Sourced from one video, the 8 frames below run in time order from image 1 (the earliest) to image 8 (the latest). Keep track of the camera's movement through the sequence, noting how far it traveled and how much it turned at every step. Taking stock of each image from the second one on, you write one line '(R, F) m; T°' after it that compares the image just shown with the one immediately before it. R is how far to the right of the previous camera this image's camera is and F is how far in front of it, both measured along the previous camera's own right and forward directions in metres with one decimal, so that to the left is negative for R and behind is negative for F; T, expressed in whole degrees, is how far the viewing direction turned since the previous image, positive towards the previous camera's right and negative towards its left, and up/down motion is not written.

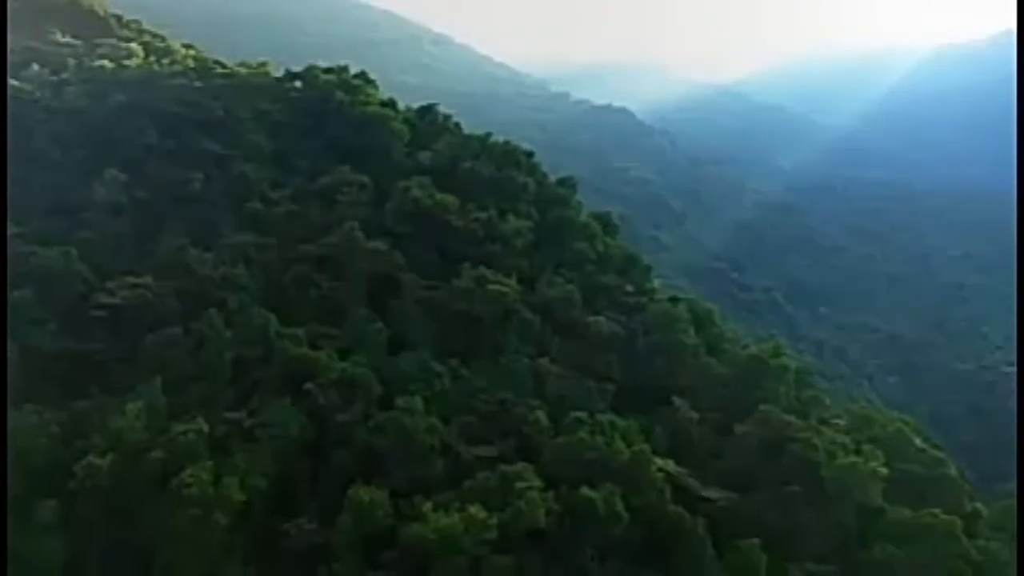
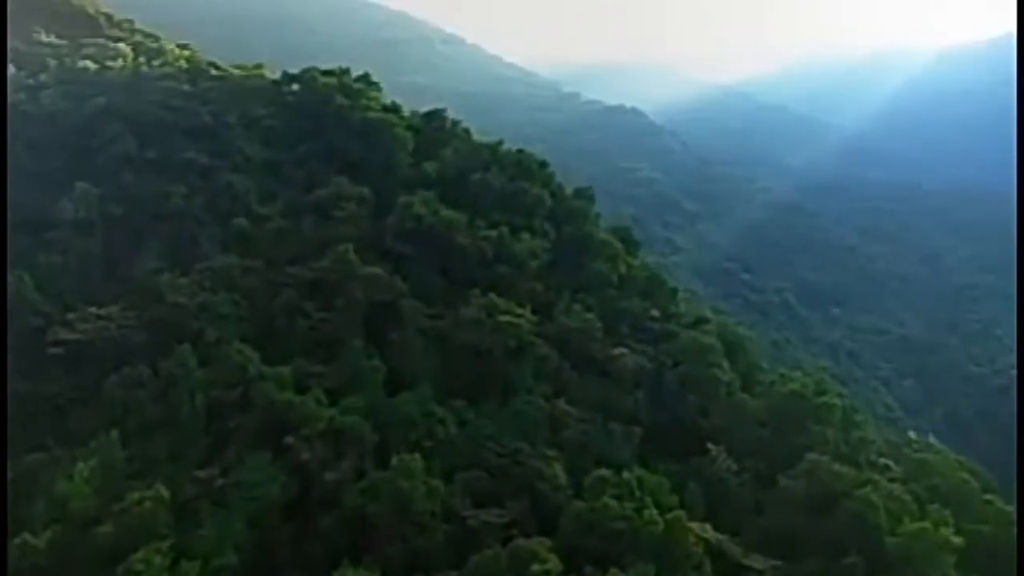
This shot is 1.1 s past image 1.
(0.0, +1.7) m; 0°
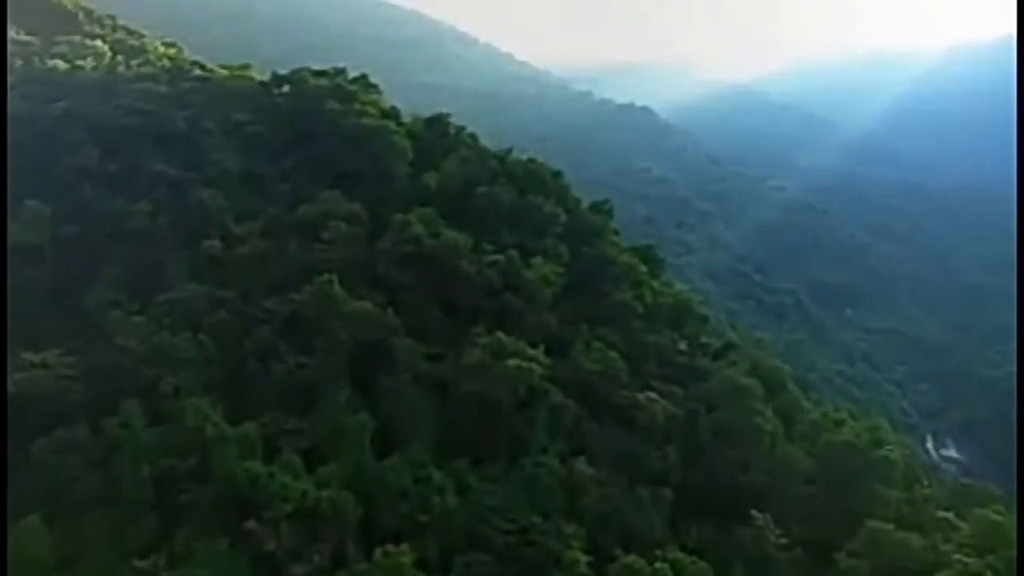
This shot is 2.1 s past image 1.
(0.0, +2.0) m; 0°
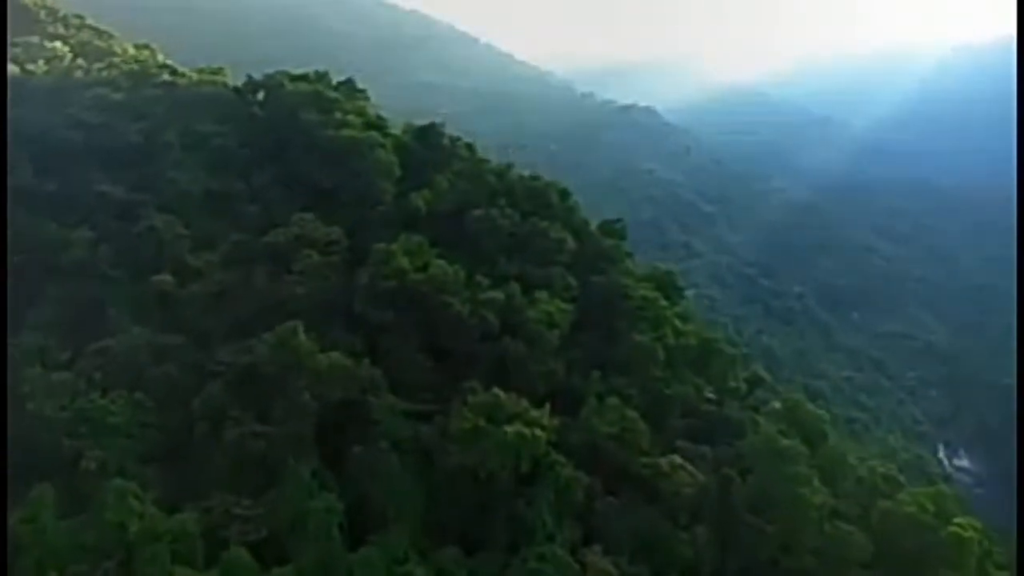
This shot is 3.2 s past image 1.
(0.0, +2.0) m; 0°
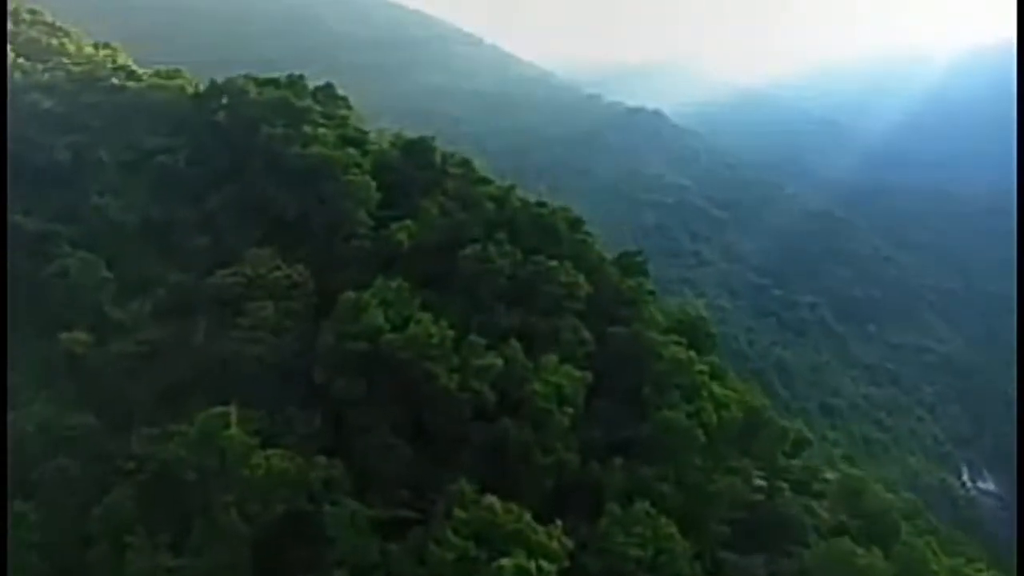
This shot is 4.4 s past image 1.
(0.0, +2.5) m; 0°
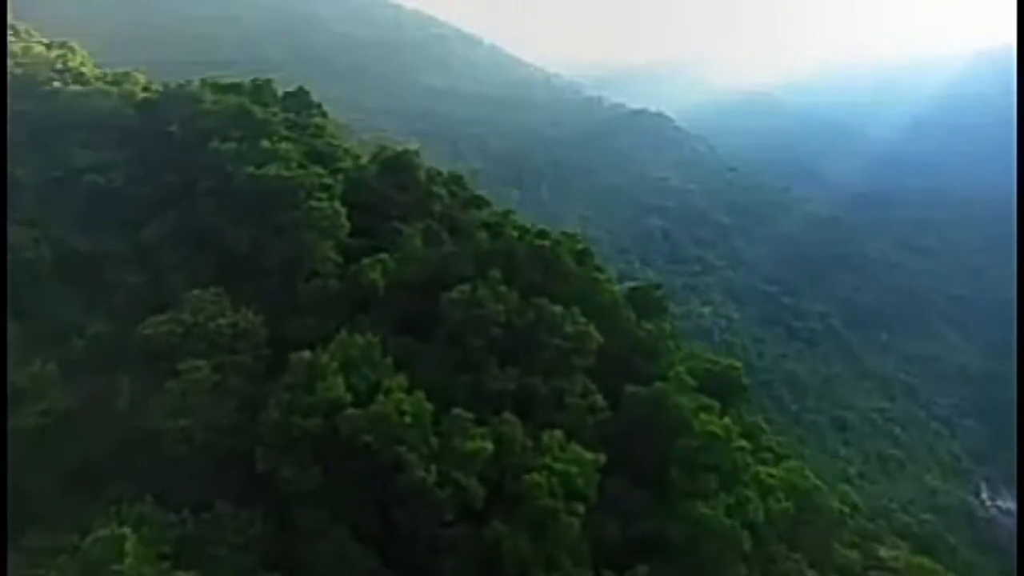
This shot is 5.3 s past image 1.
(0.0, +2.0) m; 0°
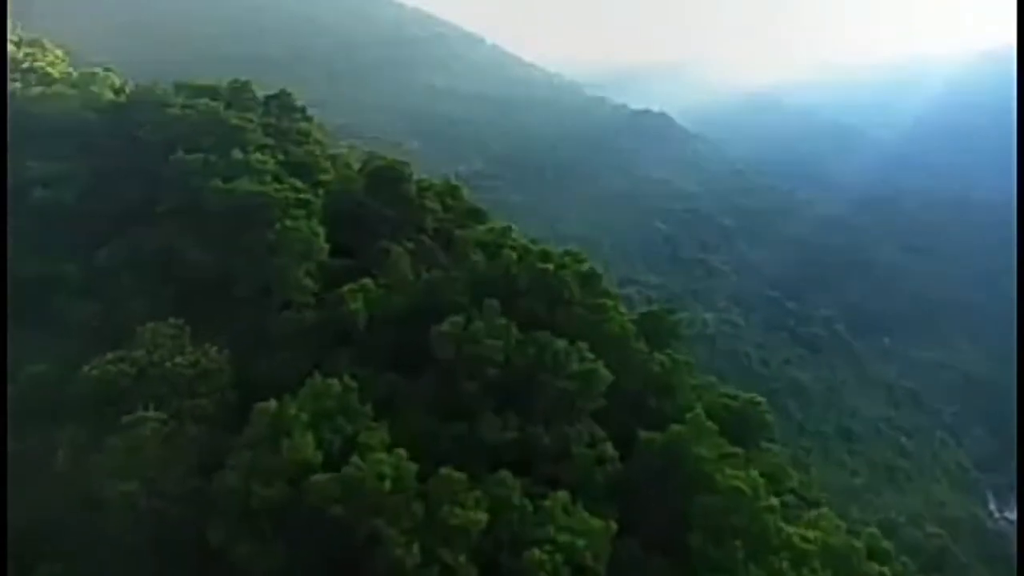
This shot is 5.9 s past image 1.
(0.0, +1.1) m; 0°
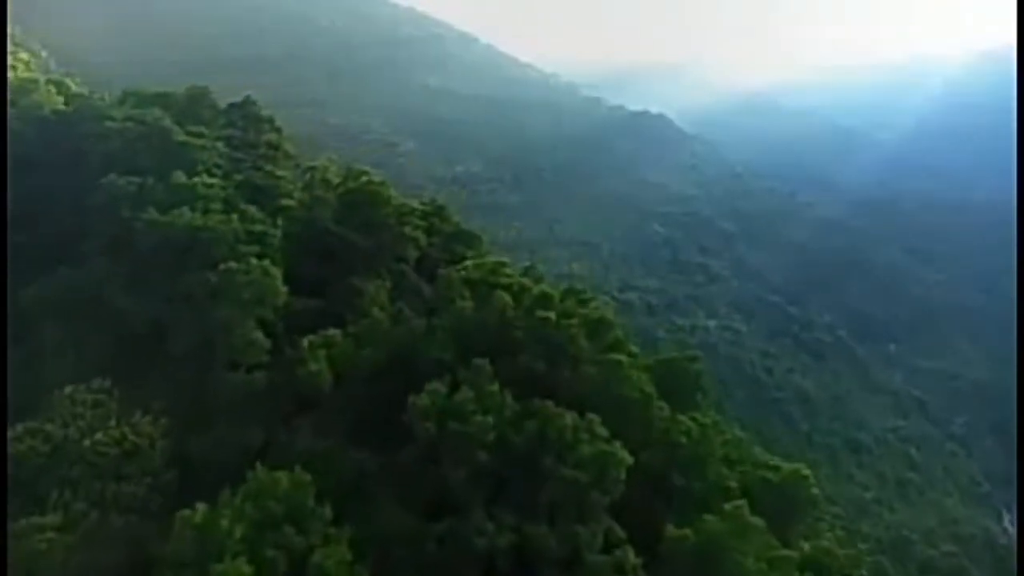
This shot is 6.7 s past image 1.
(0.0, +1.6) m; 0°
